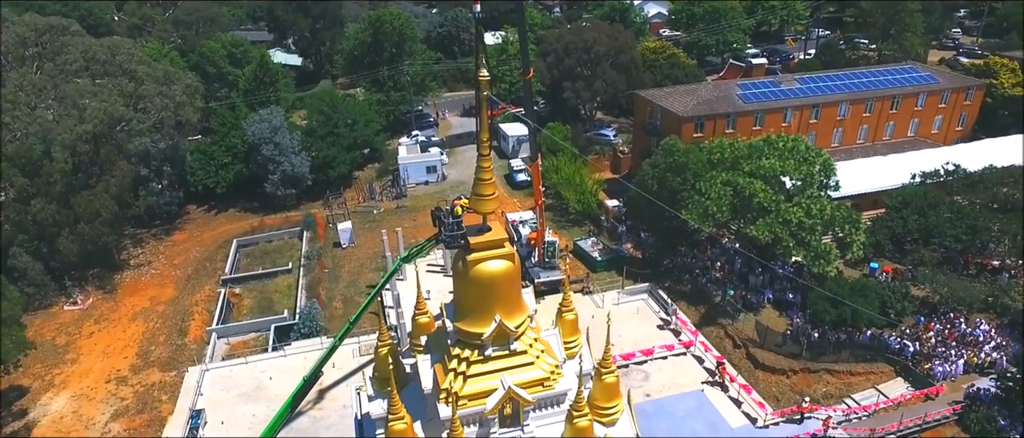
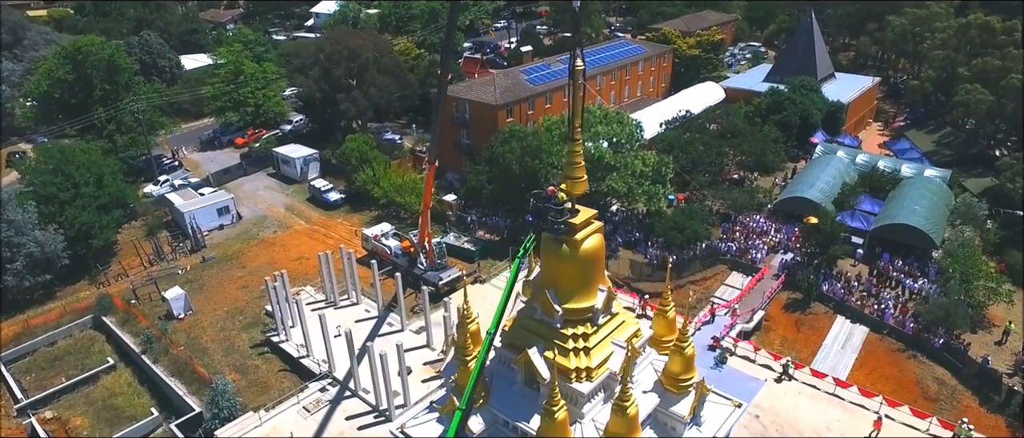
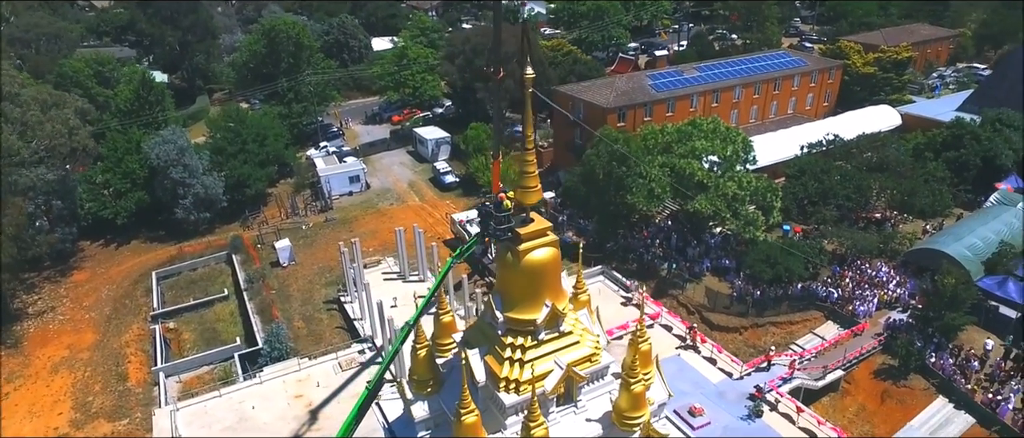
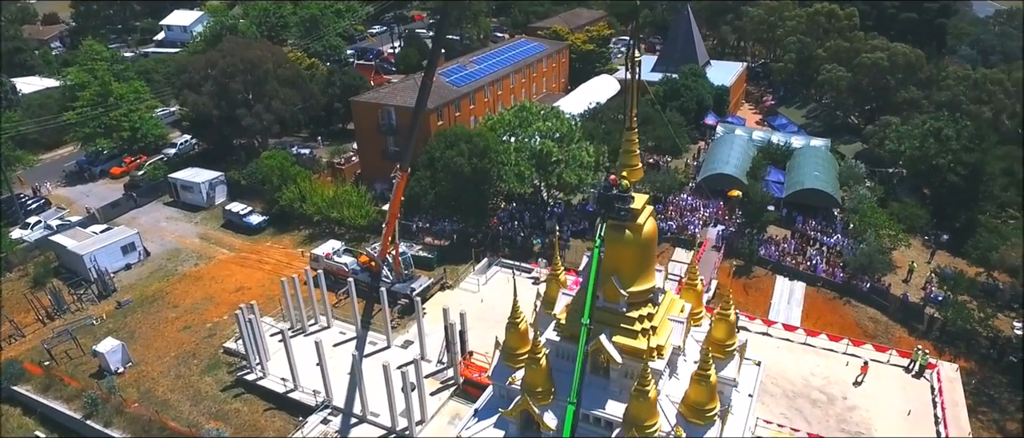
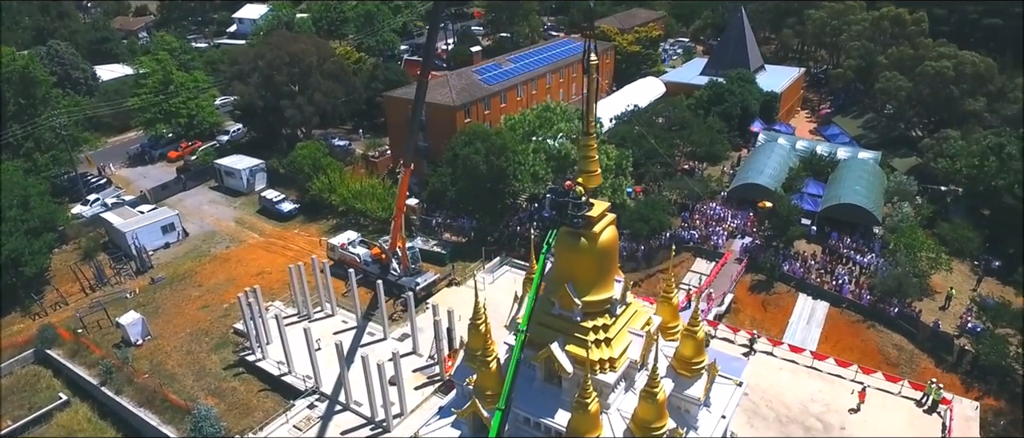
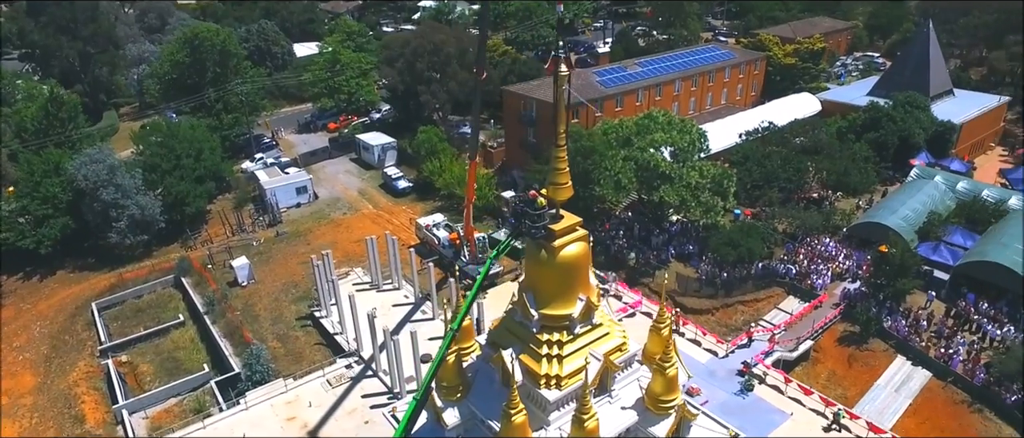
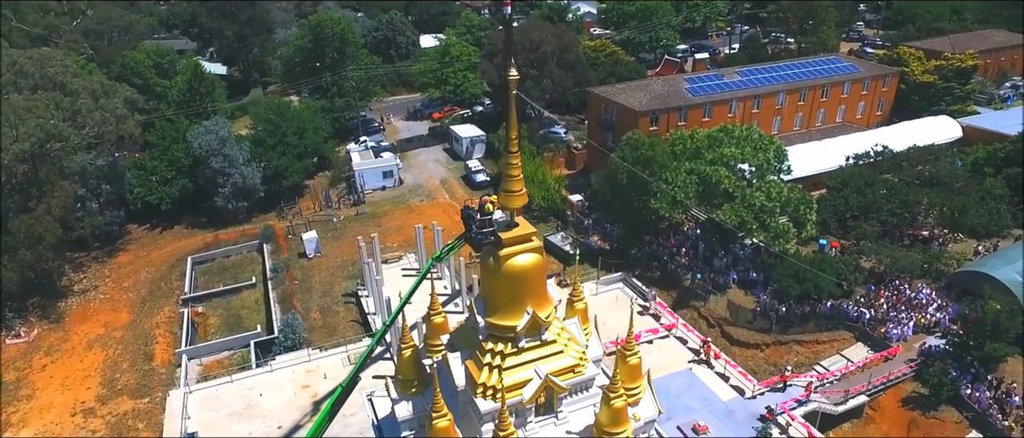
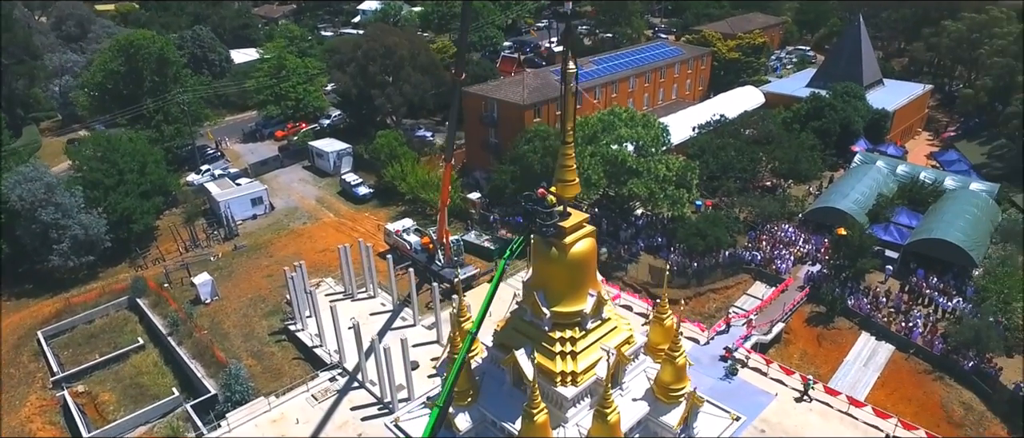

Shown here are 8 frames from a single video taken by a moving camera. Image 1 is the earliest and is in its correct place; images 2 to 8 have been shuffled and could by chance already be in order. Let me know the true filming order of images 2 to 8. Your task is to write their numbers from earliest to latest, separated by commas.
7, 3, 6, 8, 2, 5, 4
